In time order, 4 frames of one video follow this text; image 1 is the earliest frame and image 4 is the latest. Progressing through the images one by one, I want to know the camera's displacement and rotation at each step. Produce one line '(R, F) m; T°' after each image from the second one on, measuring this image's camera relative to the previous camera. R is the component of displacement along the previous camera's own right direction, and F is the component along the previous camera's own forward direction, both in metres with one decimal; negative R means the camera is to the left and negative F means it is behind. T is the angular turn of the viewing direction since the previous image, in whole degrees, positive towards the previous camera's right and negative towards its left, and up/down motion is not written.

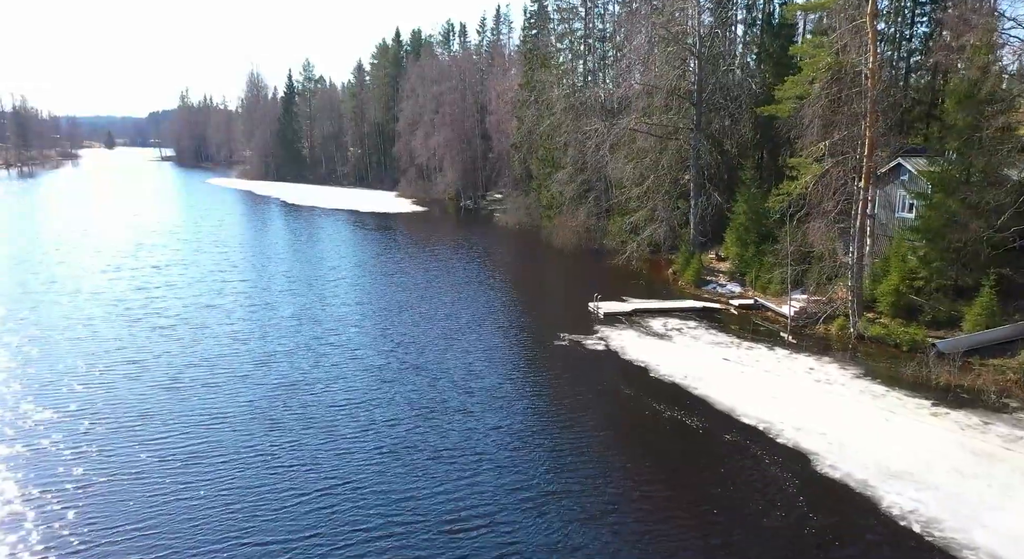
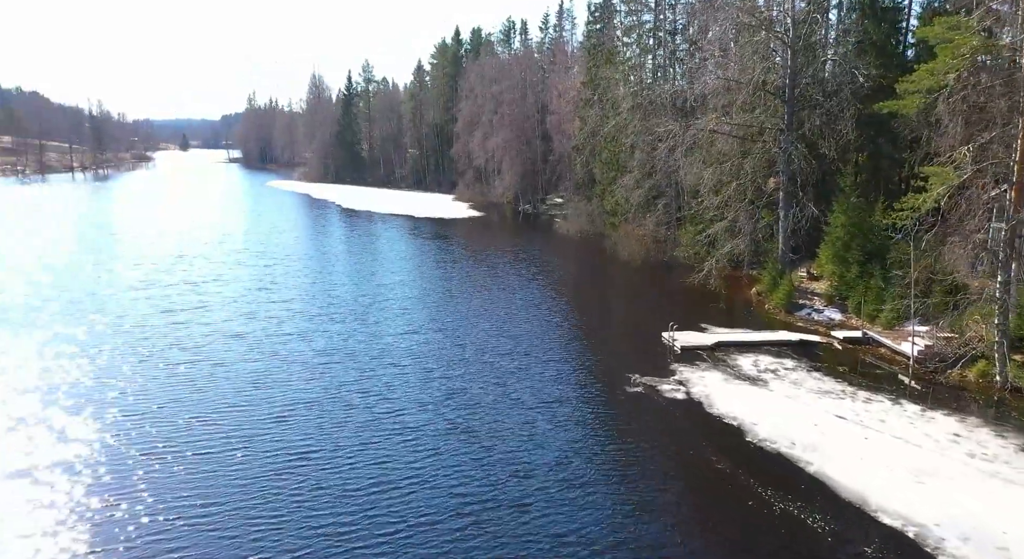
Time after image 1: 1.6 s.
(-0.1, +2.8) m; -5°
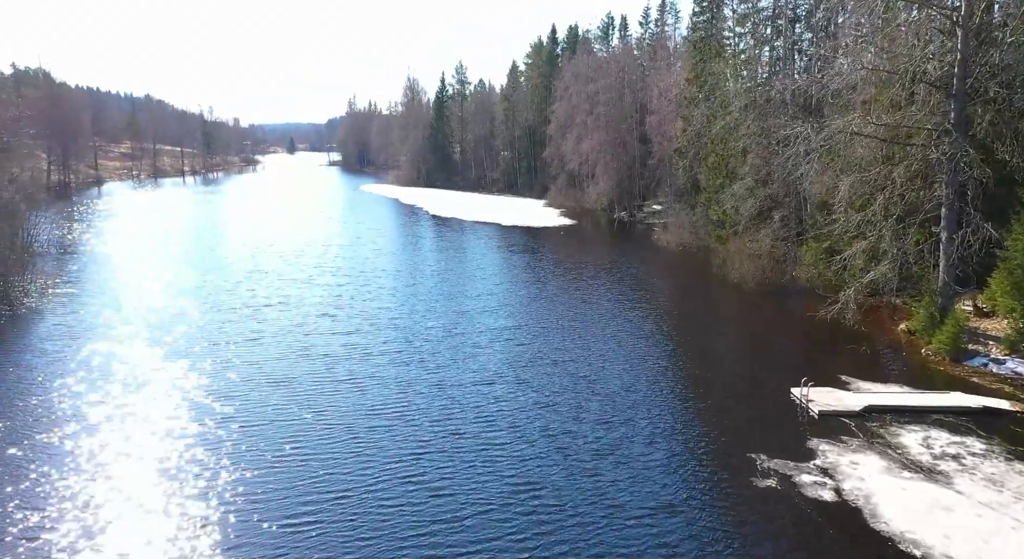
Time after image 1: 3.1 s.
(0.0, +3.4) m; -7°
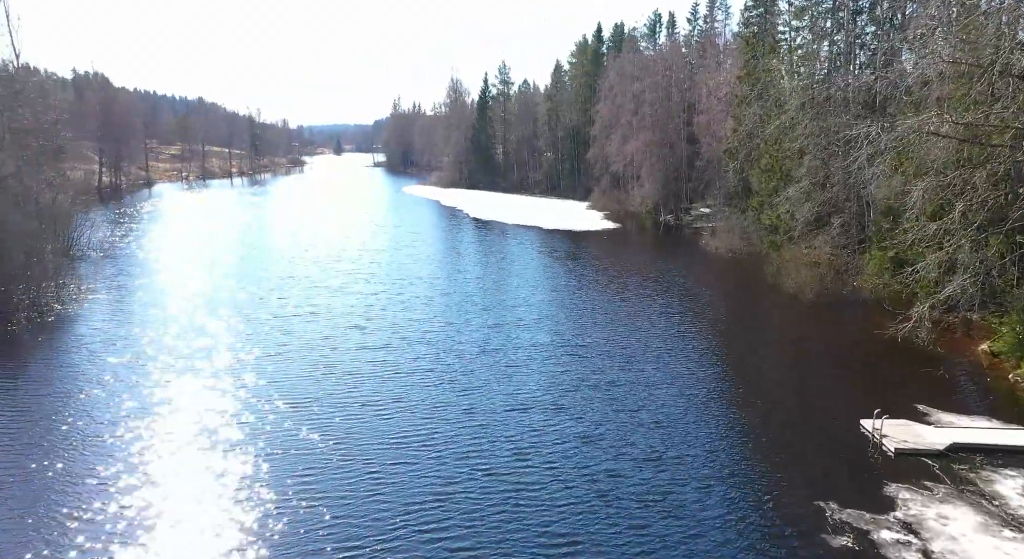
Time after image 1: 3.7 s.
(+0.1, +1.4) m; -3°
